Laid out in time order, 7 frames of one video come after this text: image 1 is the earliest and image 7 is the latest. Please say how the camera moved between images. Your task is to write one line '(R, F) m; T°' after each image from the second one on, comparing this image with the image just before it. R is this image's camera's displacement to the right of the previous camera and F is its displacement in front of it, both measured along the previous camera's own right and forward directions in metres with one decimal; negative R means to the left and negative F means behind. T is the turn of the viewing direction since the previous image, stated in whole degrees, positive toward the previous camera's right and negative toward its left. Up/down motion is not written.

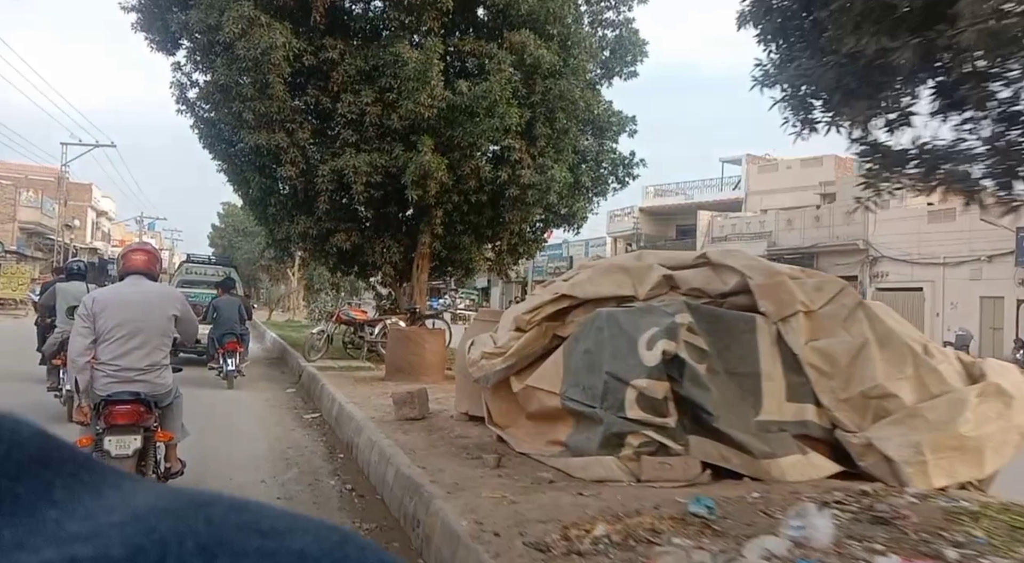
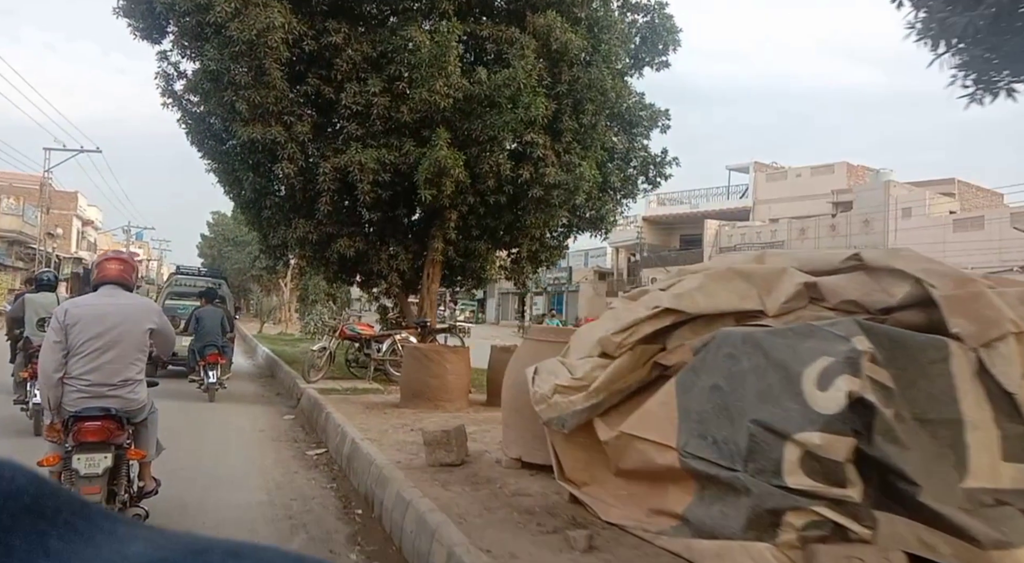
(-0.5, +1.4) m; +1°
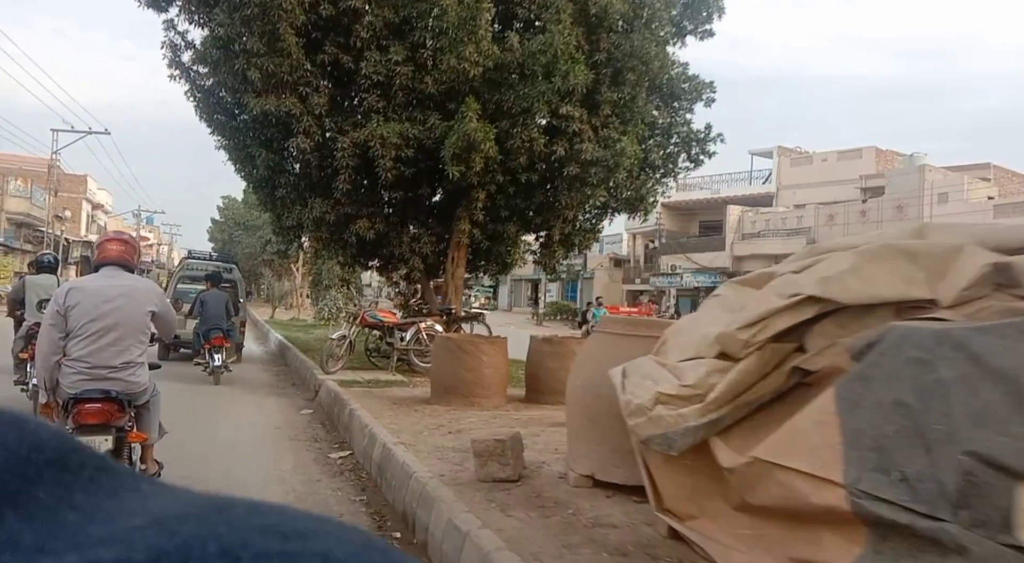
(-0.3, +0.9) m; -1°
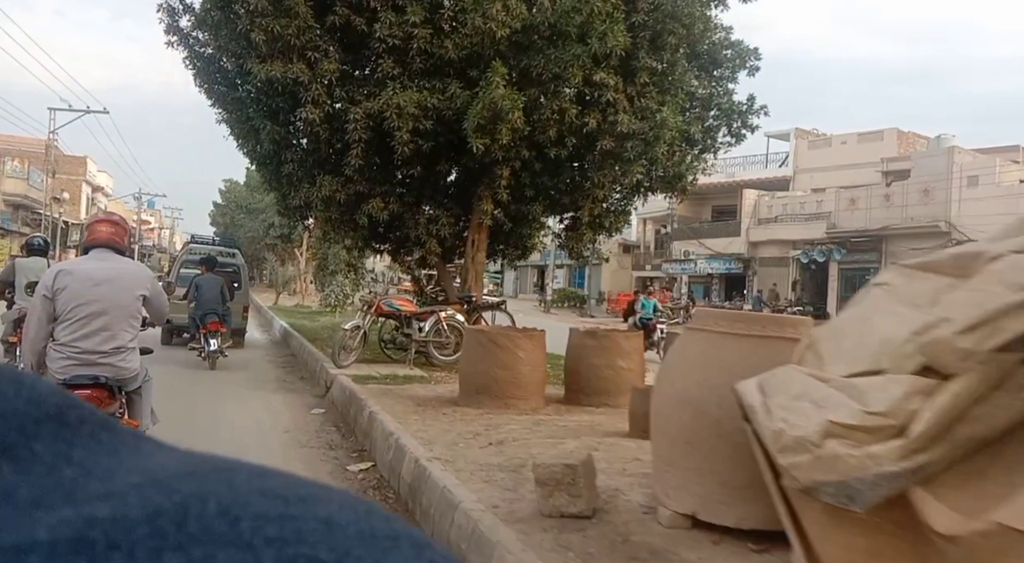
(-0.3, +0.9) m; 0°
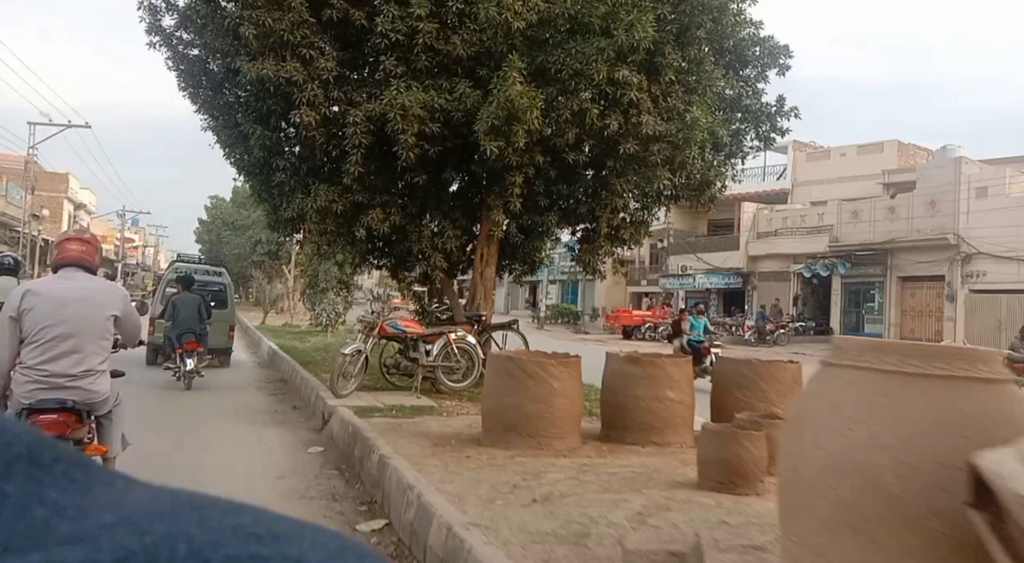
(-0.3, +0.9) m; +1°
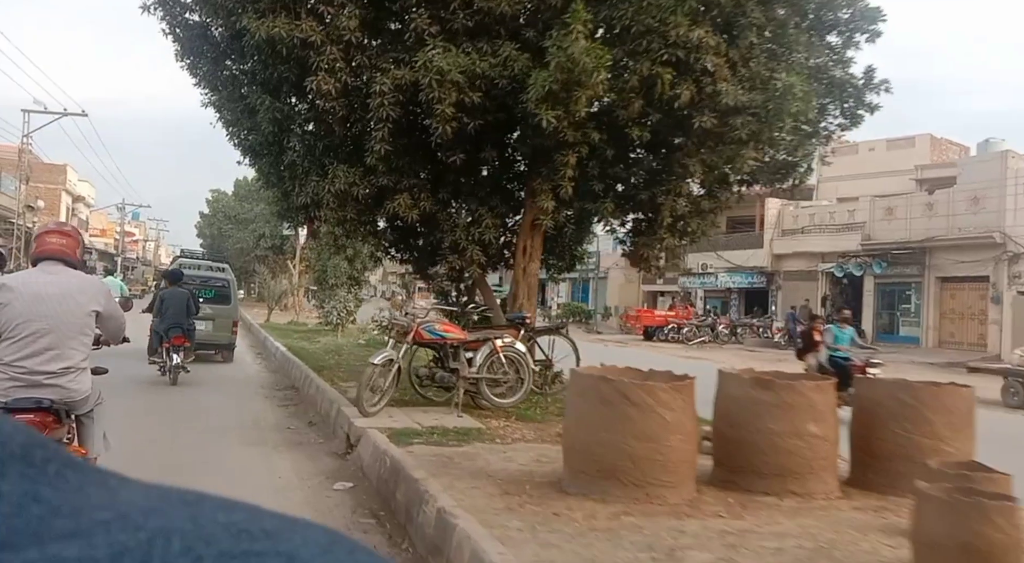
(-0.5, +1.4) m; 0°
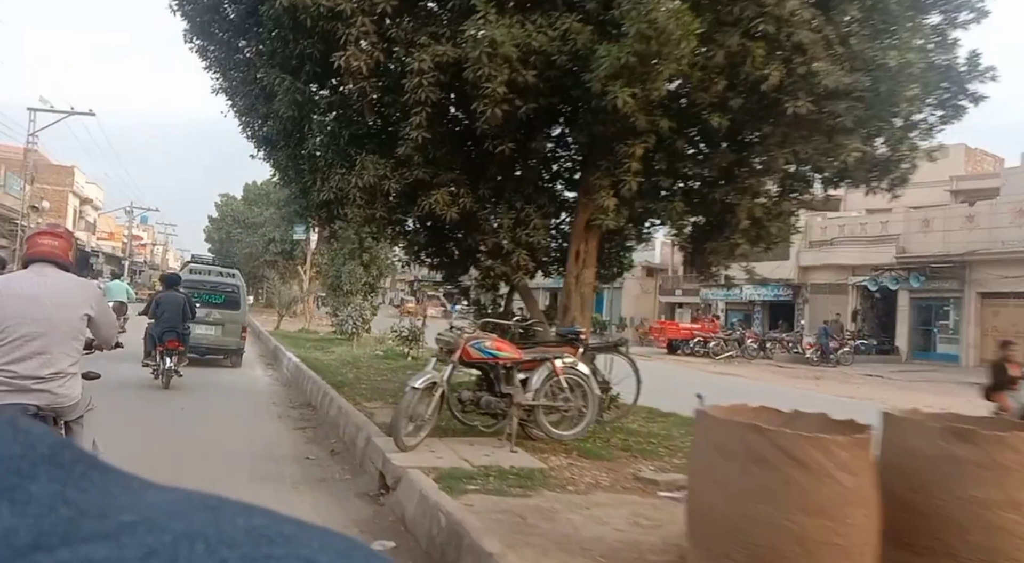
(-0.4, +1.2) m; 0°
